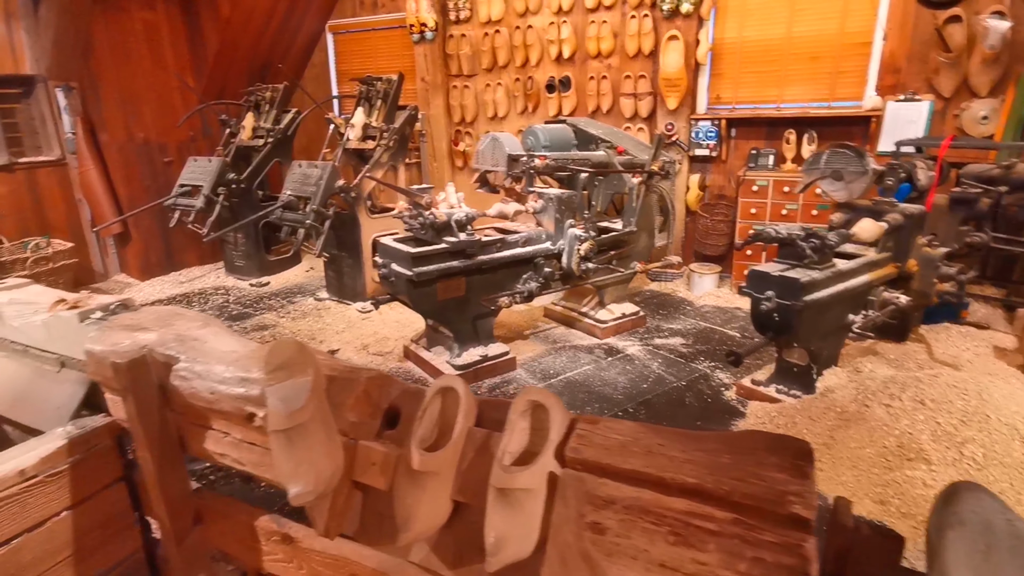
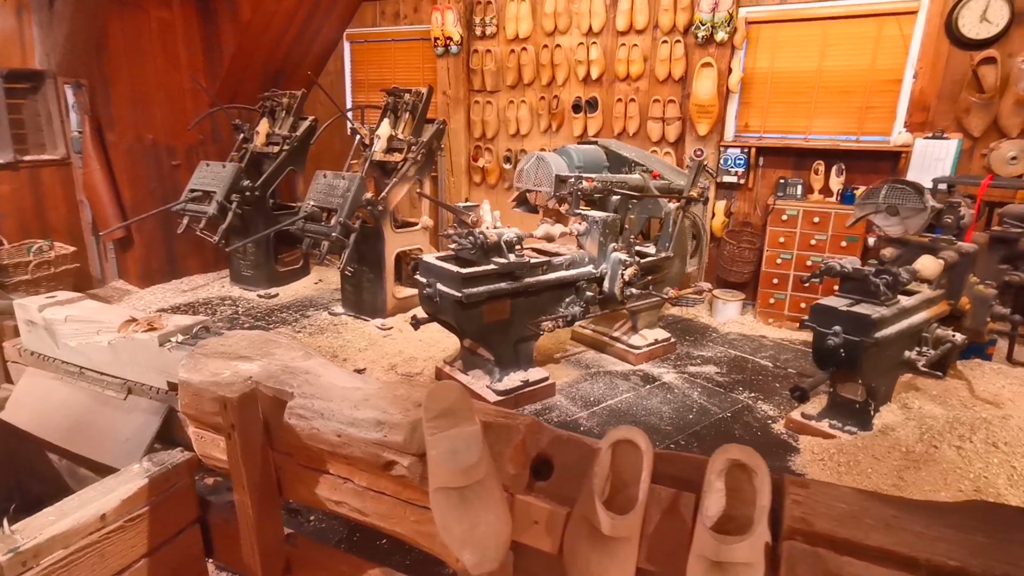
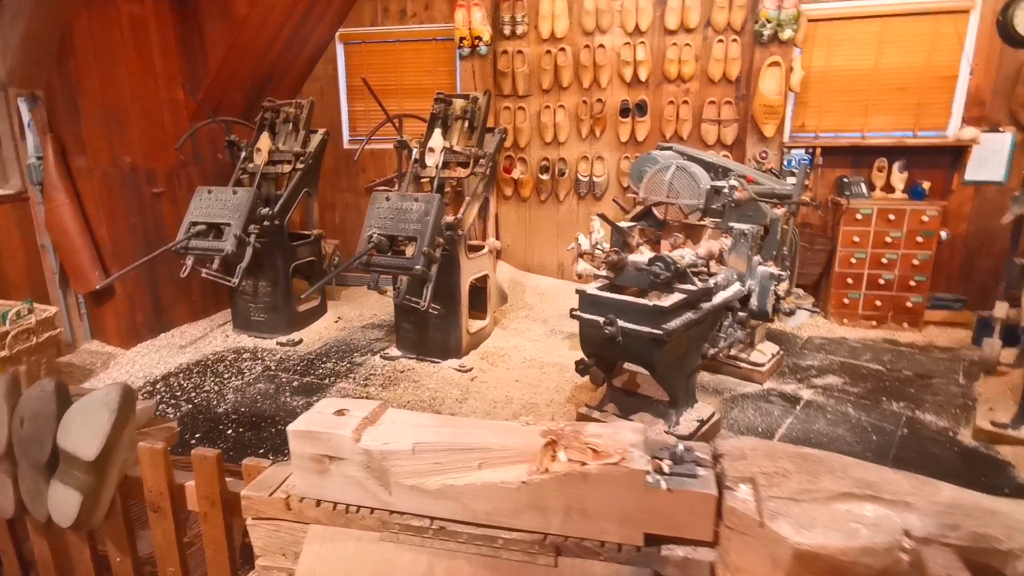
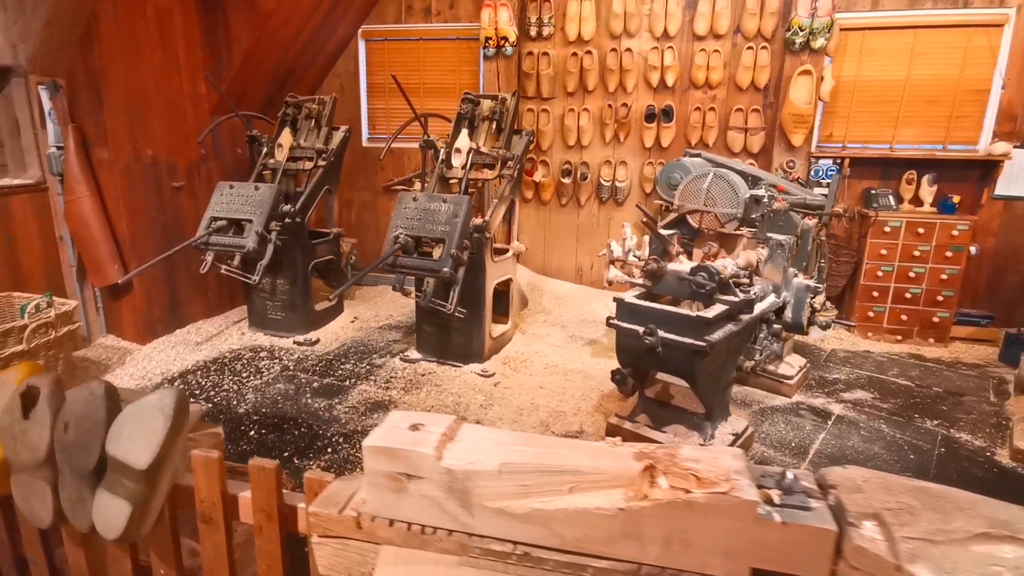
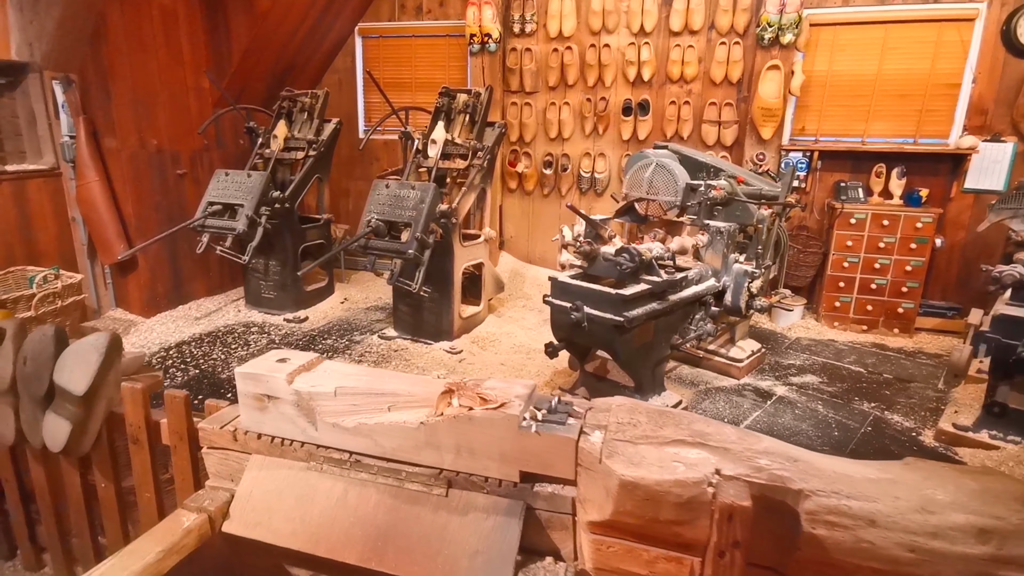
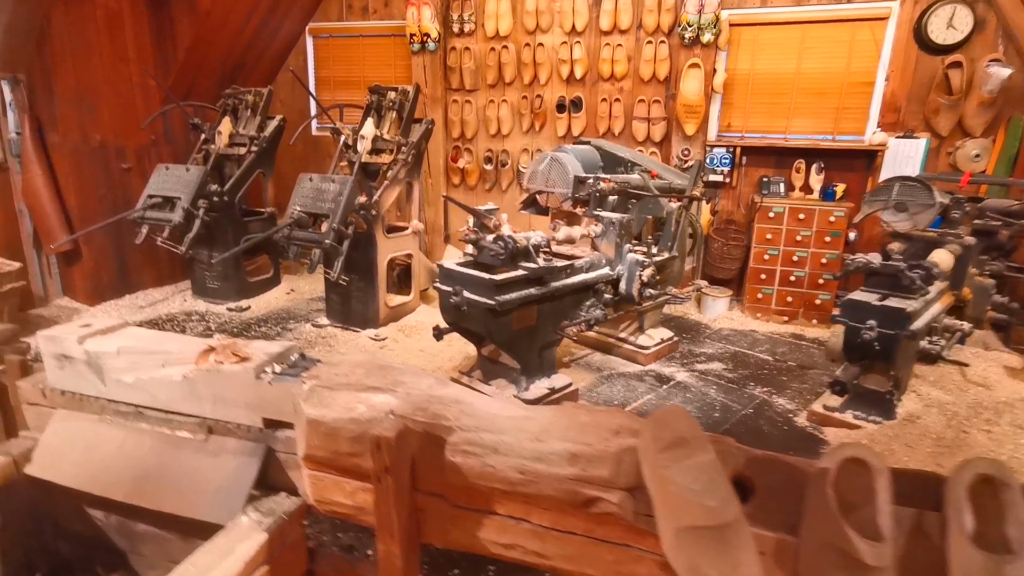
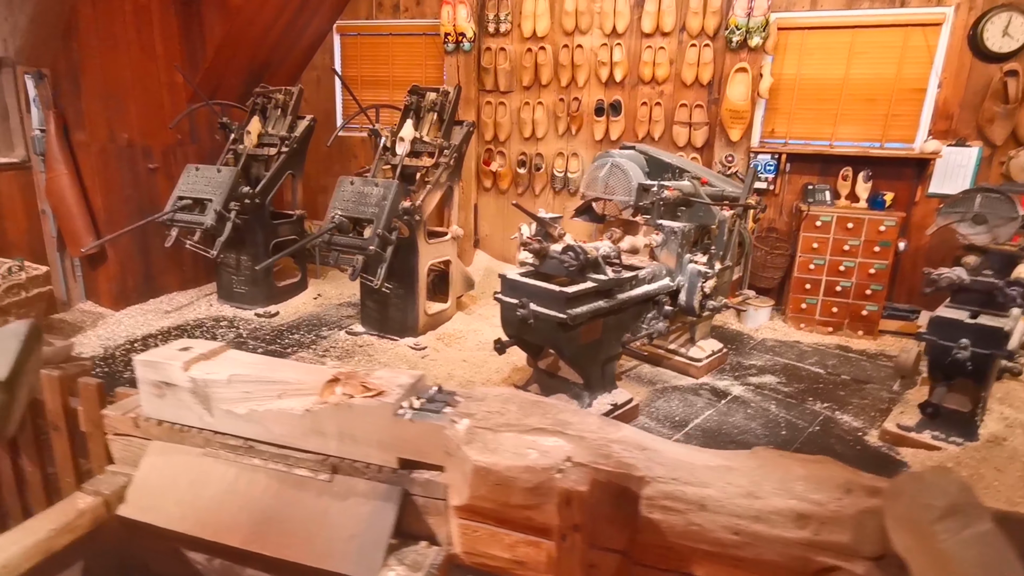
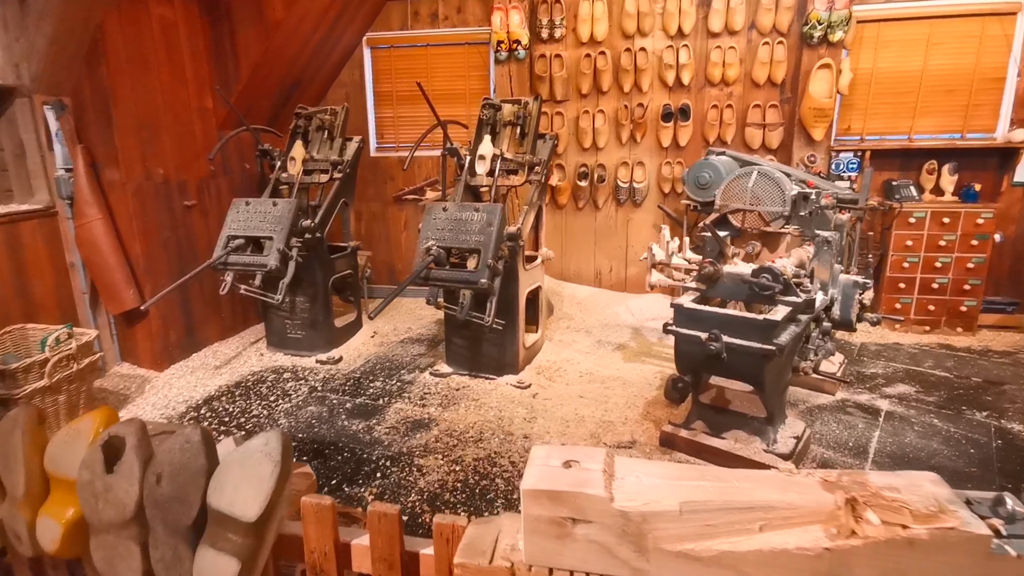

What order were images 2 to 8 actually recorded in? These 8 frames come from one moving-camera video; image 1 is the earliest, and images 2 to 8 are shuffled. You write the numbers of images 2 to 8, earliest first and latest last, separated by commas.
2, 6, 7, 5, 3, 4, 8
